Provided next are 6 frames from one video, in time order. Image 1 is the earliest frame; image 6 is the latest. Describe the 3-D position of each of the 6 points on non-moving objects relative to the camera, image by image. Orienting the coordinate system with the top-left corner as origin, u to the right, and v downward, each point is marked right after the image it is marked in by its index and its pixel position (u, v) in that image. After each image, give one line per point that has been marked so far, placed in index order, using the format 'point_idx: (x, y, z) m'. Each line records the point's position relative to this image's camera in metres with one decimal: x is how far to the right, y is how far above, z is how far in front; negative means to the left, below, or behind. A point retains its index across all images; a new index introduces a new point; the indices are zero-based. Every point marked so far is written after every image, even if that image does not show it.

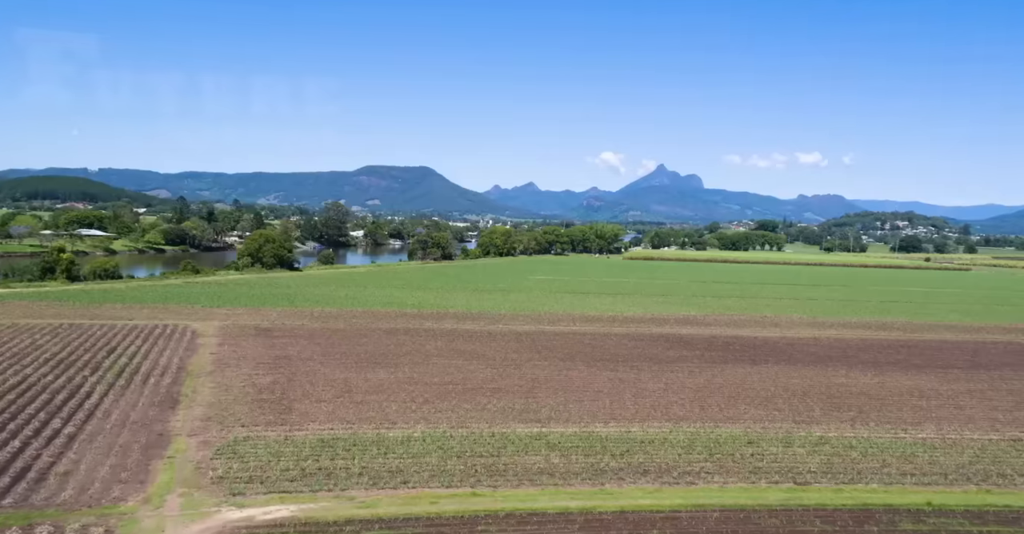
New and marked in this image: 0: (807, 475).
0: (+4.1, -2.9, +10.5) m
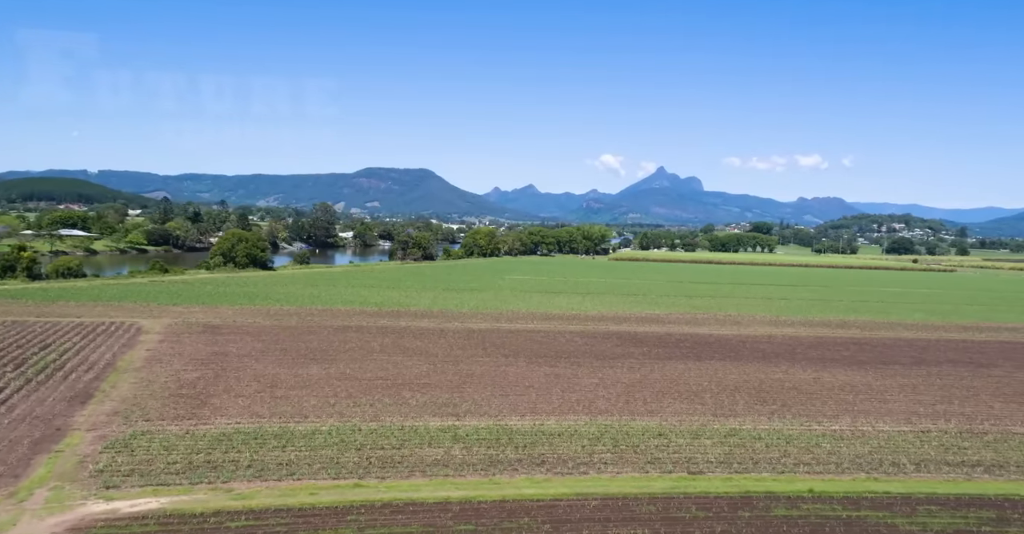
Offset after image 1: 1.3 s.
0: (+2.7, -2.8, +10.6) m
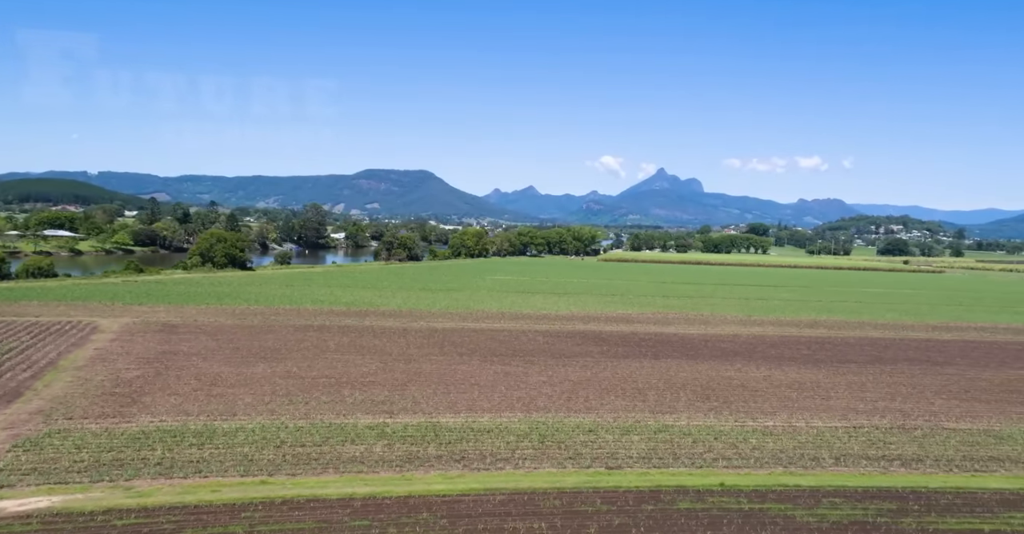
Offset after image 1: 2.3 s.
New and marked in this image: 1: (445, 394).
0: (+1.6, -2.7, +10.7) m
1: (-1.5, -2.9, +17.0) m
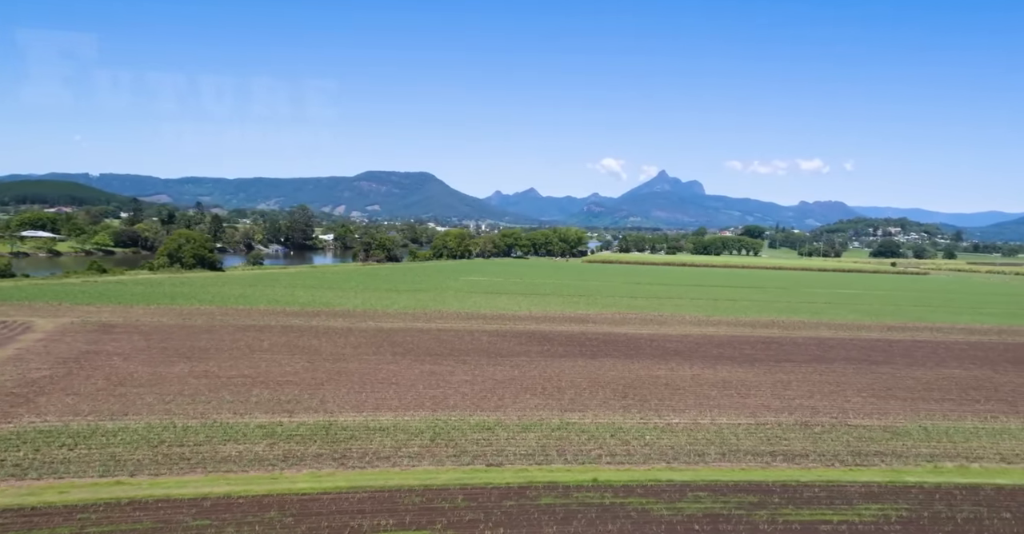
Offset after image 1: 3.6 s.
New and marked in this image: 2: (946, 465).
0: (-0.1, -2.7, +10.6) m
1: (-3.4, -2.8, +16.9) m
2: (+6.7, -3.1, +11.8) m
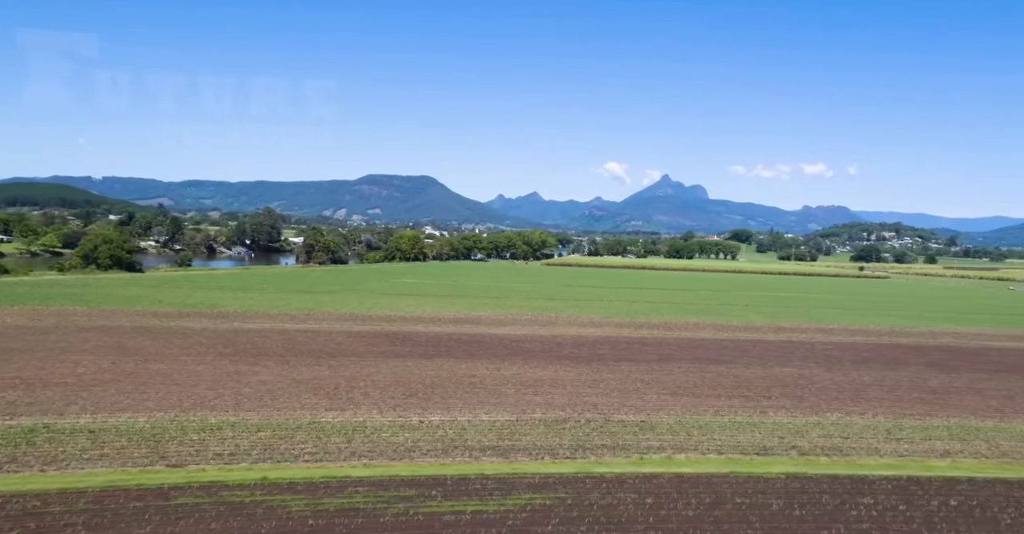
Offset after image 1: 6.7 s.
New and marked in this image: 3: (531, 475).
0: (-4.3, -2.6, +10.5) m
1: (-8.4, -2.8, +16.3) m
2: (+2.3, -3.1, +12.3) m
3: (+0.2, -2.9, +10.4) m
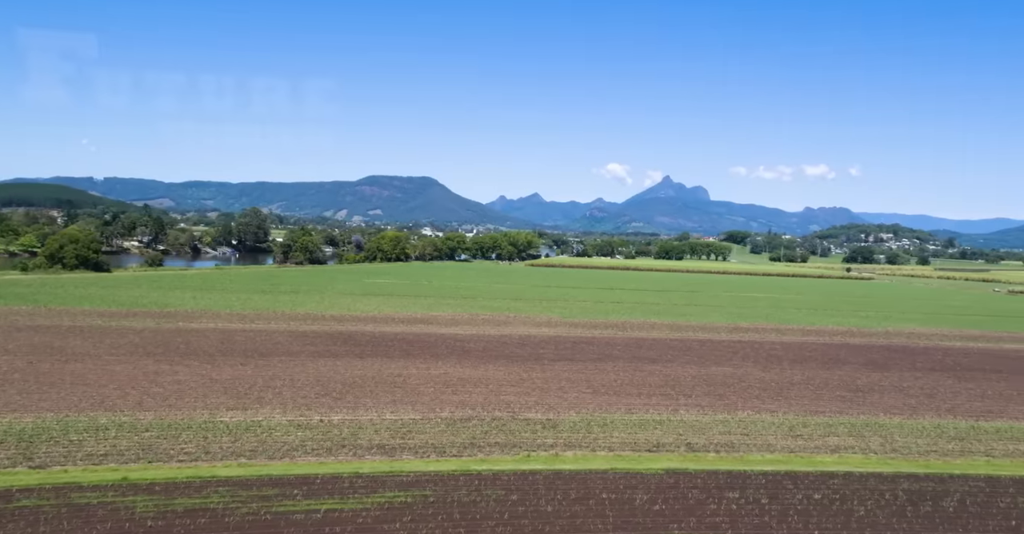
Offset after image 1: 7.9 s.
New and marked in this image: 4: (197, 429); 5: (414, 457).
0: (-6.0, -2.6, +10.3) m
1: (-10.4, -2.7, +16.0) m
2: (+0.5, -3.1, +12.5) m
3: (-1.5, -2.9, +10.5) m
4: (-5.3, -2.7, +12.7) m
5: (-1.5, -2.9, +11.7) m
